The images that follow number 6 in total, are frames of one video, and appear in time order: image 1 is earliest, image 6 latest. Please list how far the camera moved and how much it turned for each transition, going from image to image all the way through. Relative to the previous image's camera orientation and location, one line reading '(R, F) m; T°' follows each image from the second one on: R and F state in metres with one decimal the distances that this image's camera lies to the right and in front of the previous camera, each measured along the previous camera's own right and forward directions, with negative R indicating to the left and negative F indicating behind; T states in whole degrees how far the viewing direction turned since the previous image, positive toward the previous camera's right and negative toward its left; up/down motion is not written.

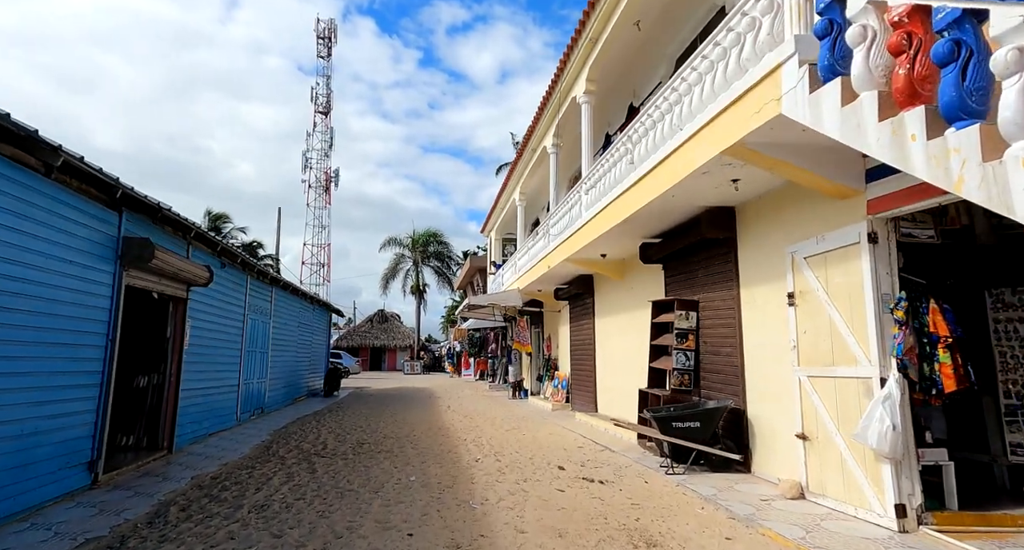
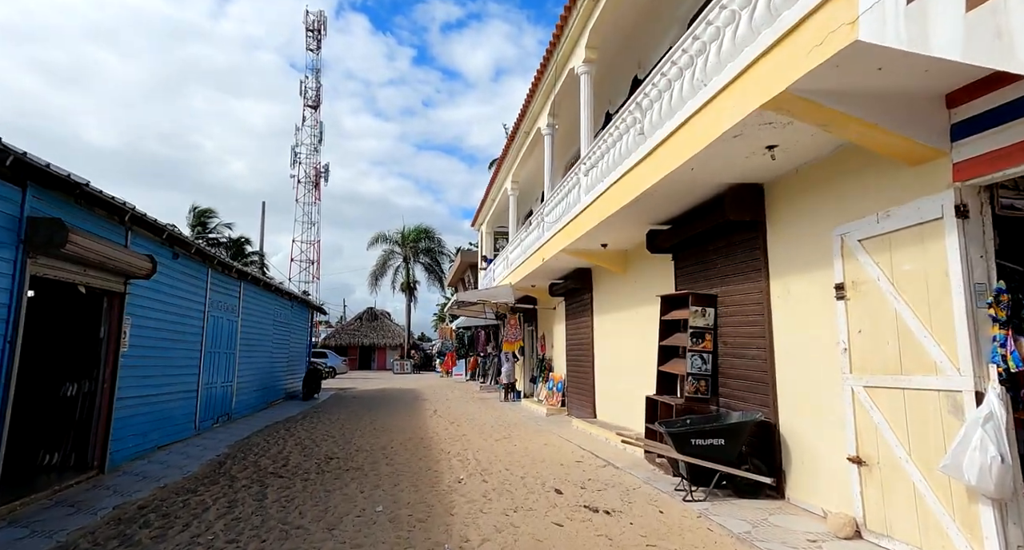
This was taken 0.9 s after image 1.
(0.0, +1.0) m; +1°
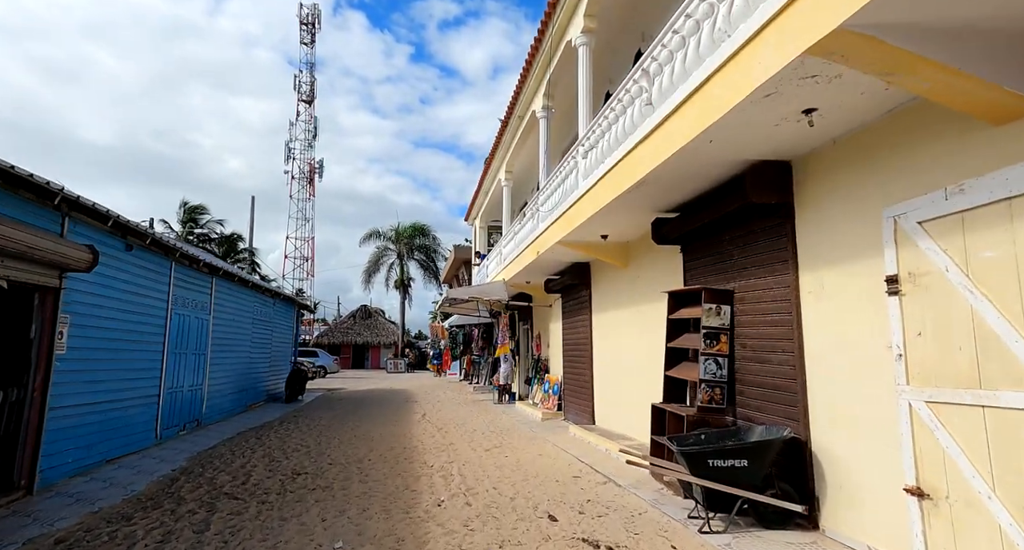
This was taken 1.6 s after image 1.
(+0.1, +0.8) m; 0°
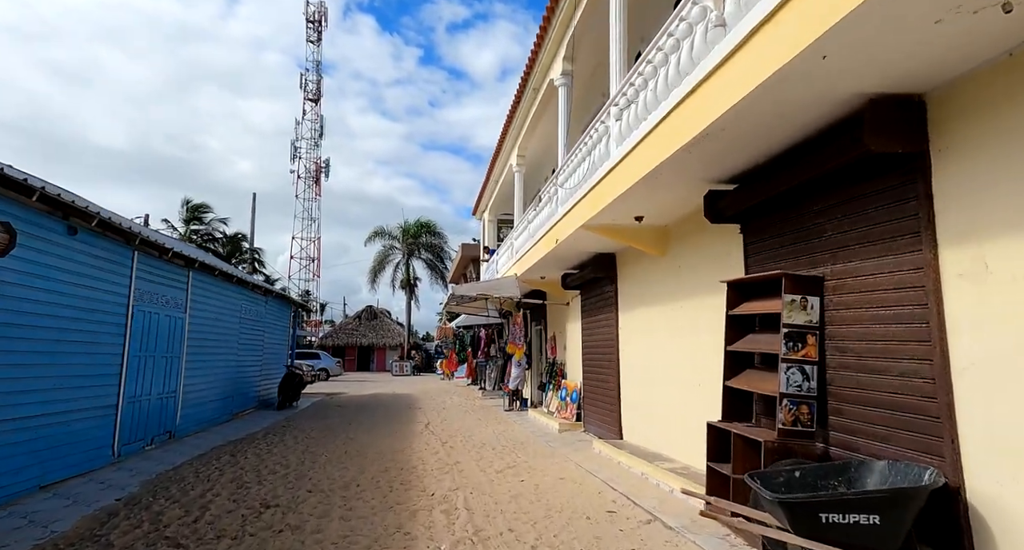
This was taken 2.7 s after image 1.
(-0.1, +1.2) m; -1°
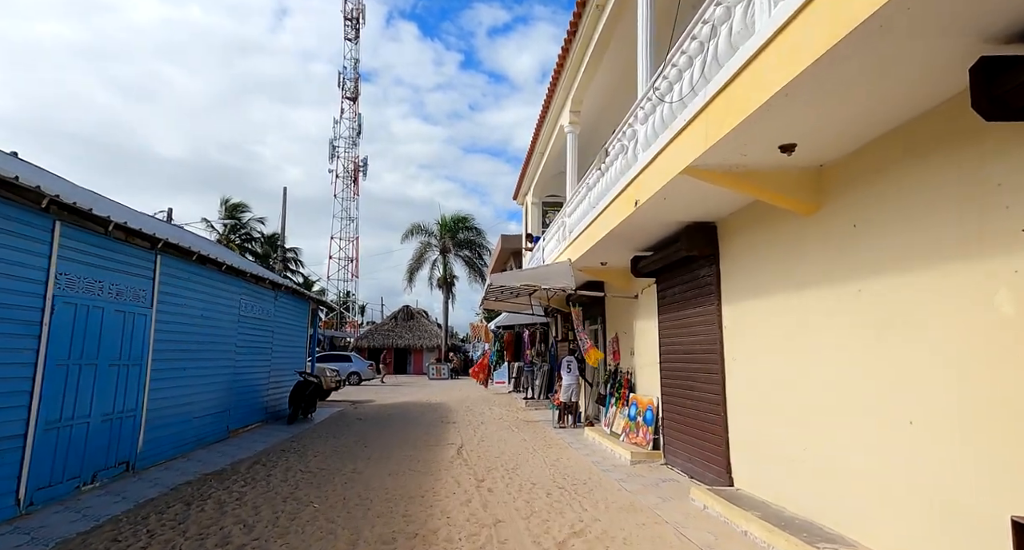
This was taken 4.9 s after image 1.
(-0.2, +2.3) m; -4°
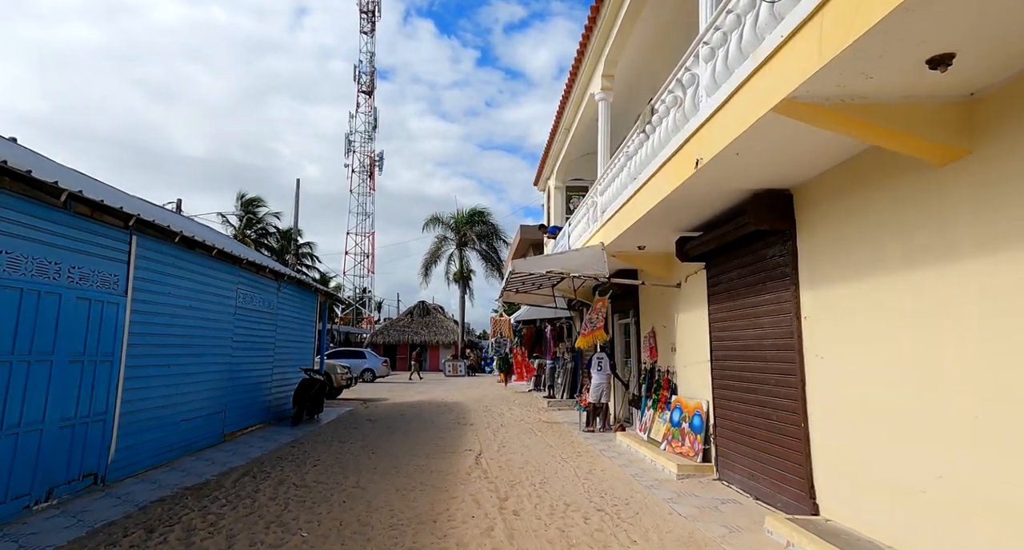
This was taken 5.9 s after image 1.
(-0.1, +1.1) m; -2°
